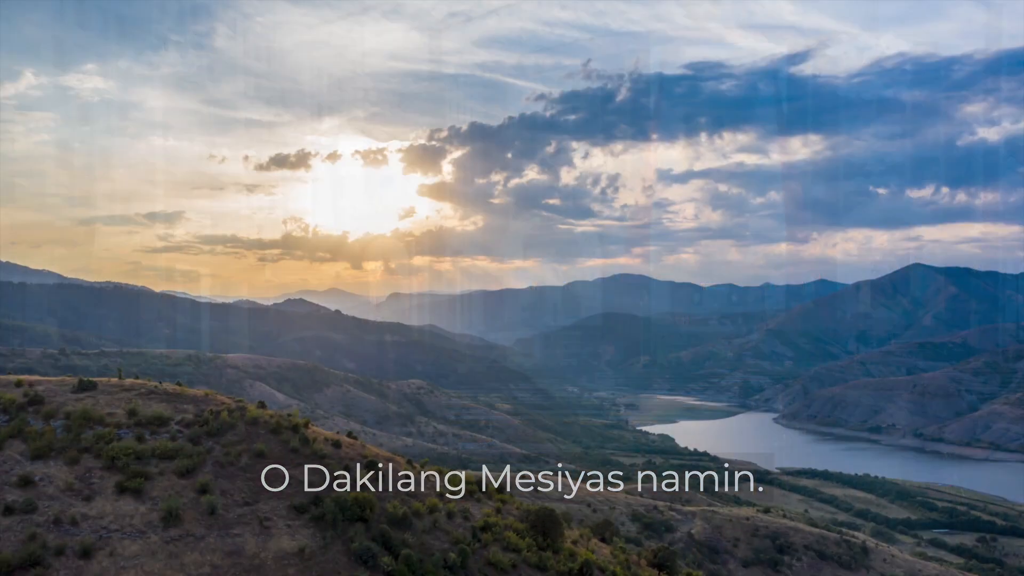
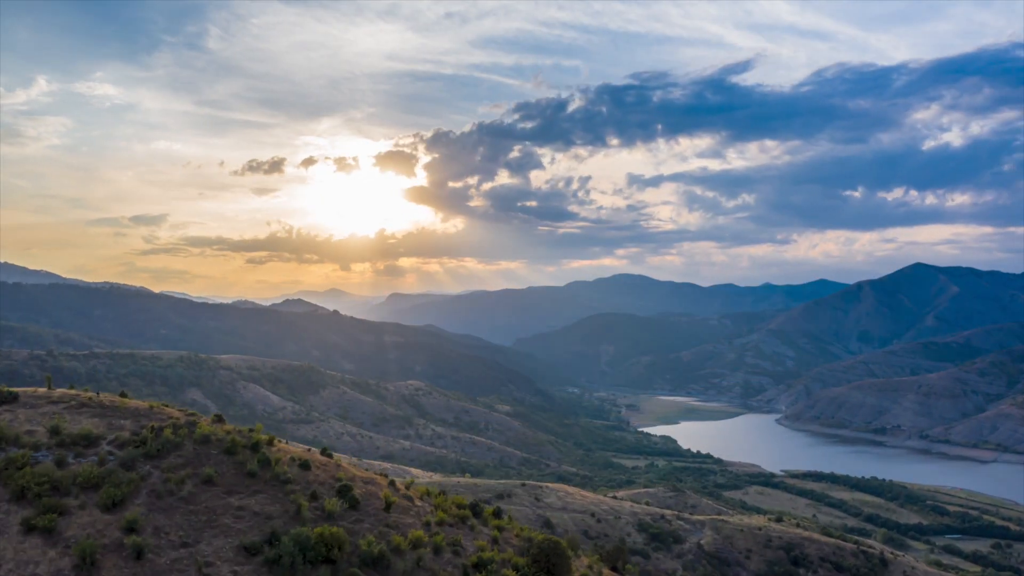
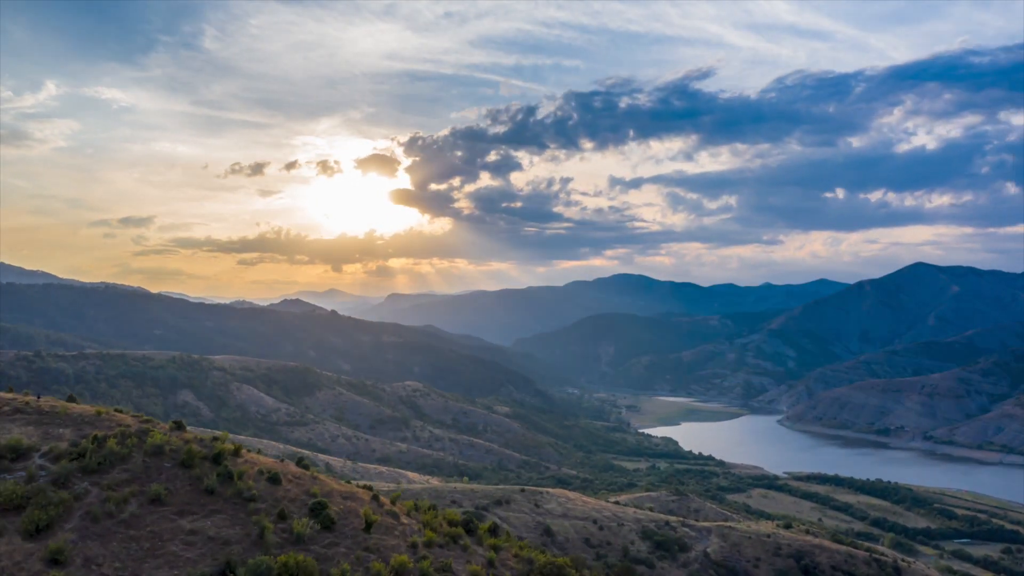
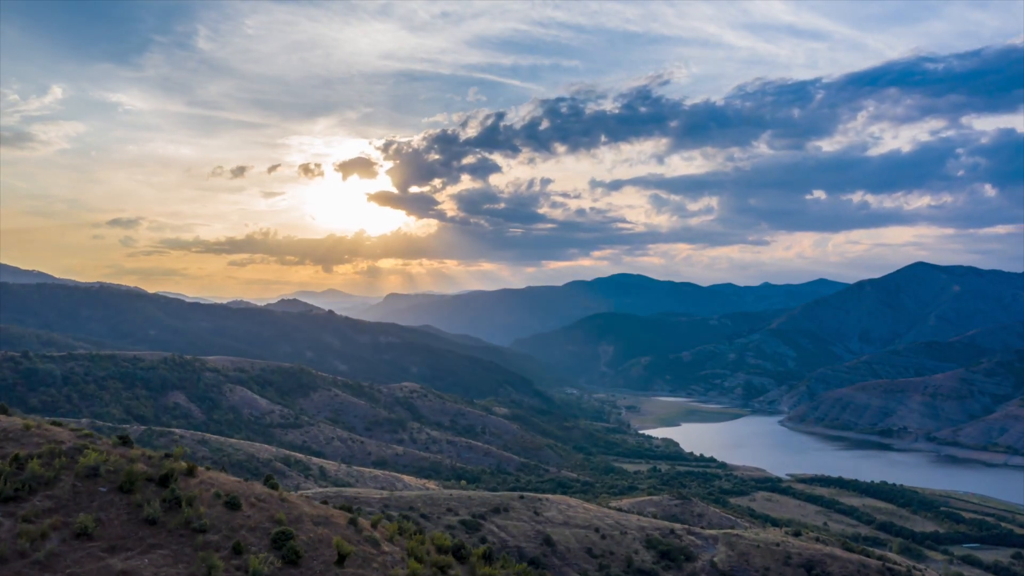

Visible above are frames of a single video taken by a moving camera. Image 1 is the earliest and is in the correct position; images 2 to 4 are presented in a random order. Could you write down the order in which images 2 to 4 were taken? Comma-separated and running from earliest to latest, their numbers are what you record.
2, 3, 4
